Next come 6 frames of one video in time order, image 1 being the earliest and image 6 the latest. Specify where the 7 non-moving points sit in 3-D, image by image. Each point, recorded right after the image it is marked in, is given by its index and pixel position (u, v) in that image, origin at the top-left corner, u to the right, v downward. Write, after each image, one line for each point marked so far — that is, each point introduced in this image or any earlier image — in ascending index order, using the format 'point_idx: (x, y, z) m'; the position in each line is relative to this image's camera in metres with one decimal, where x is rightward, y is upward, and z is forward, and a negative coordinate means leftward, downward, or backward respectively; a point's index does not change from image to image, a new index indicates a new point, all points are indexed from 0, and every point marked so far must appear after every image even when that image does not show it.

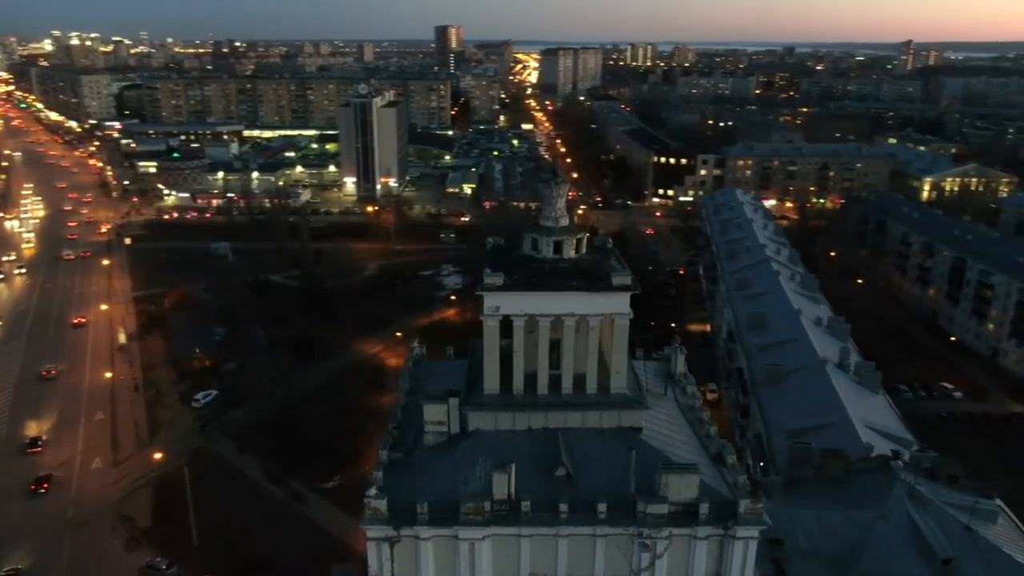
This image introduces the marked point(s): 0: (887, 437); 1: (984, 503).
0: (+8.5, -3.4, +16.1) m
1: (+7.9, -3.6, +11.9) m
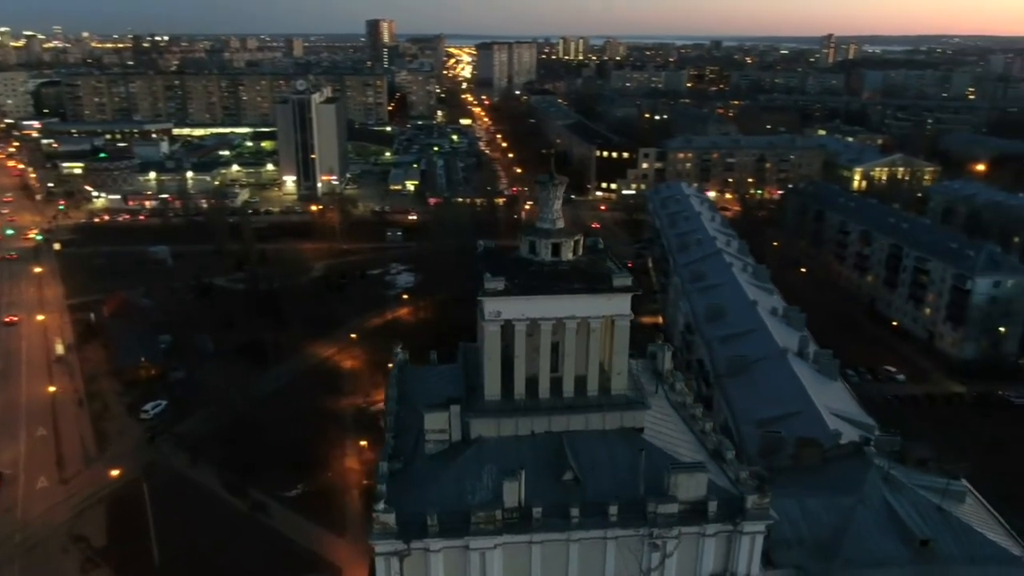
0: (+7.9, -3.2, +16.7) m
1: (+7.7, -3.4, +12.4) m
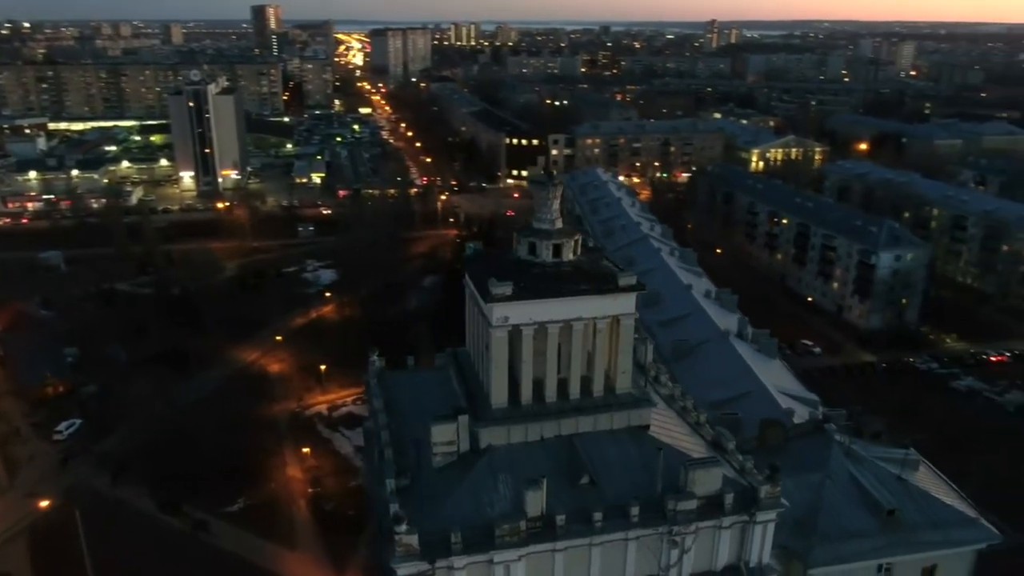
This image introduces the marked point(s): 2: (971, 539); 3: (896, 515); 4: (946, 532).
0: (+7.0, -2.7, +17.4) m
1: (+7.3, -3.0, +13.2) m
2: (+7.5, -4.1, +11.6) m
3: (+6.2, -3.7, +11.6) m
4: (+7.1, -4.0, +11.6) m
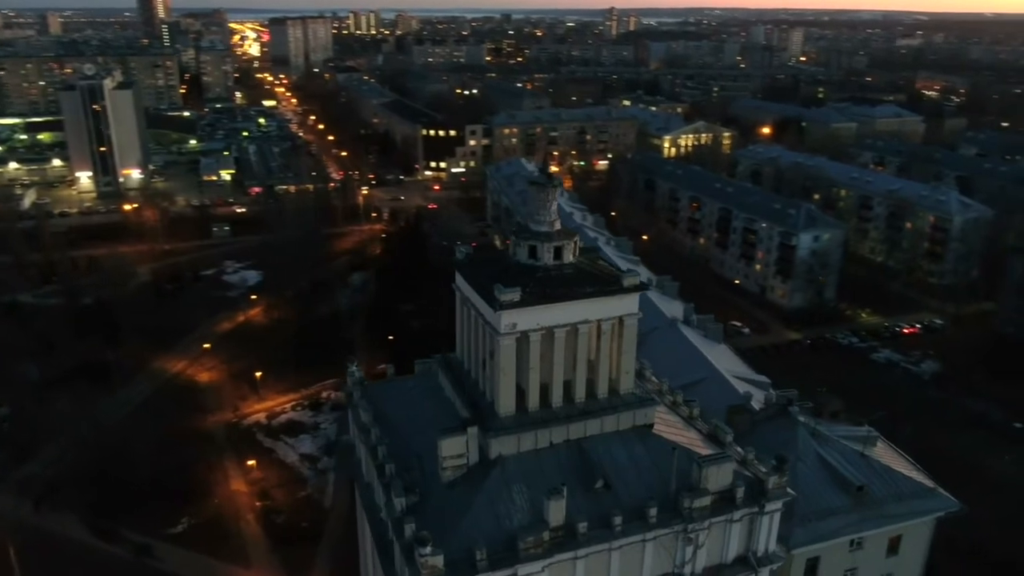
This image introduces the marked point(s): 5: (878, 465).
0: (+6.0, -2.4, +18.0) m
1: (+6.8, -2.7, +13.8) m
2: (+7.3, -3.8, +12.3) m
3: (+5.9, -3.4, +12.1) m
4: (+6.8, -3.7, +12.2) m
5: (+6.3, -3.1, +12.5) m
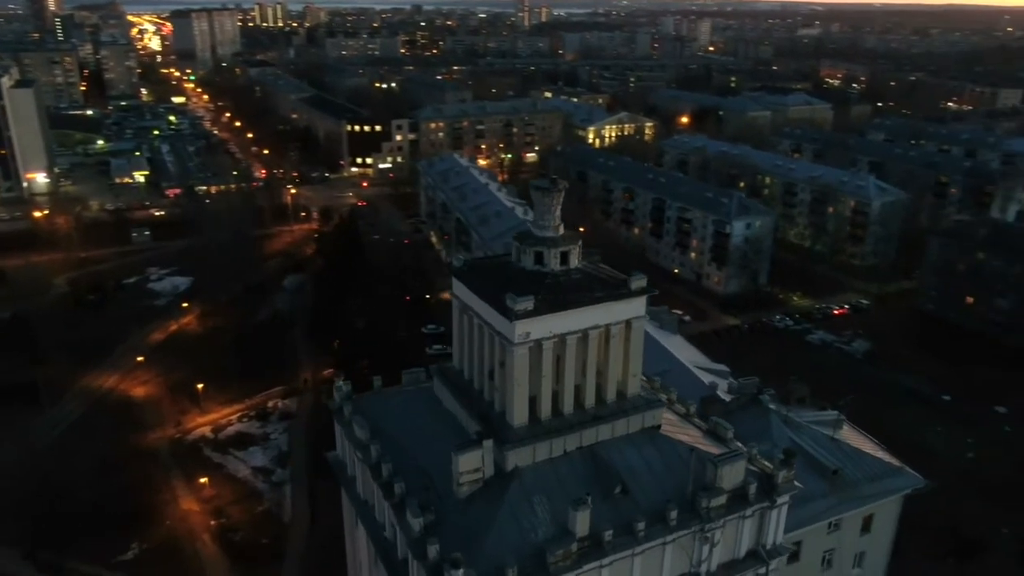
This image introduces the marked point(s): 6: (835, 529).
0: (+5.2, -2.2, +18.4) m
1: (+6.4, -2.5, +14.3) m
2: (+7.0, -3.6, +12.9) m
3: (+5.7, -3.2, +12.5) m
4: (+6.5, -3.5, +12.8) m
5: (+6.0, -2.9, +13.0) m
6: (+5.6, -4.2, +12.5) m
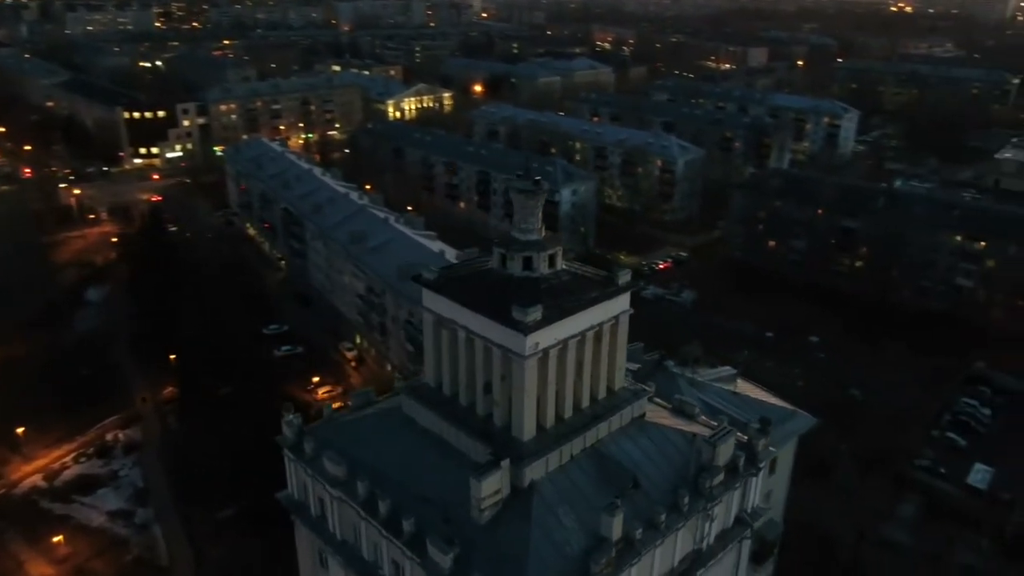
0: (+2.4, -1.5, +19.1) m
1: (+4.6, -1.7, +15.5) m
2: (+5.7, -2.8, +14.3) m
3: (+4.5, -2.6, +13.6) m
4: (+5.3, -2.7, +14.1) m
5: (+4.7, -2.2, +14.2) m
6: (+4.5, -3.5, +13.6) m
